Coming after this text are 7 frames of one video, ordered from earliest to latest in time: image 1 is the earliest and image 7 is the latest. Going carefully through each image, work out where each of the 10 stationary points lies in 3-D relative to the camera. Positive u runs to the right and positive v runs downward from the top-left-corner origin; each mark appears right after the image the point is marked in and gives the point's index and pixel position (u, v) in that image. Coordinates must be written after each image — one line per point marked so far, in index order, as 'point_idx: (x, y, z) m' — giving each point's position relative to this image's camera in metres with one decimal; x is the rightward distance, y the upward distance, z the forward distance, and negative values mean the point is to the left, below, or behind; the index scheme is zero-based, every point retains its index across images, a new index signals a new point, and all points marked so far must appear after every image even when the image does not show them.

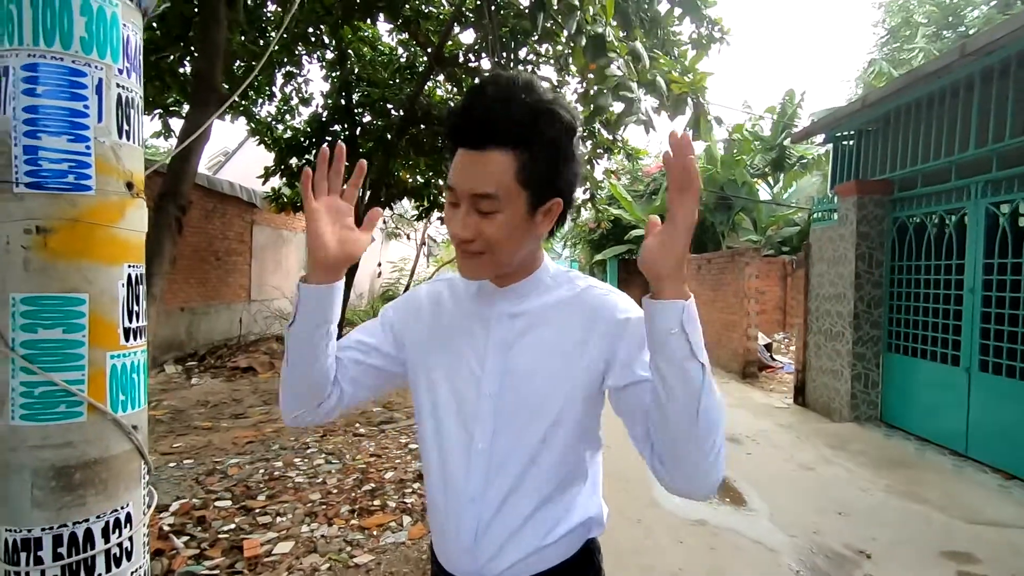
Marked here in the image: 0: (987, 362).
0: (+3.6, -0.6, +4.2) m
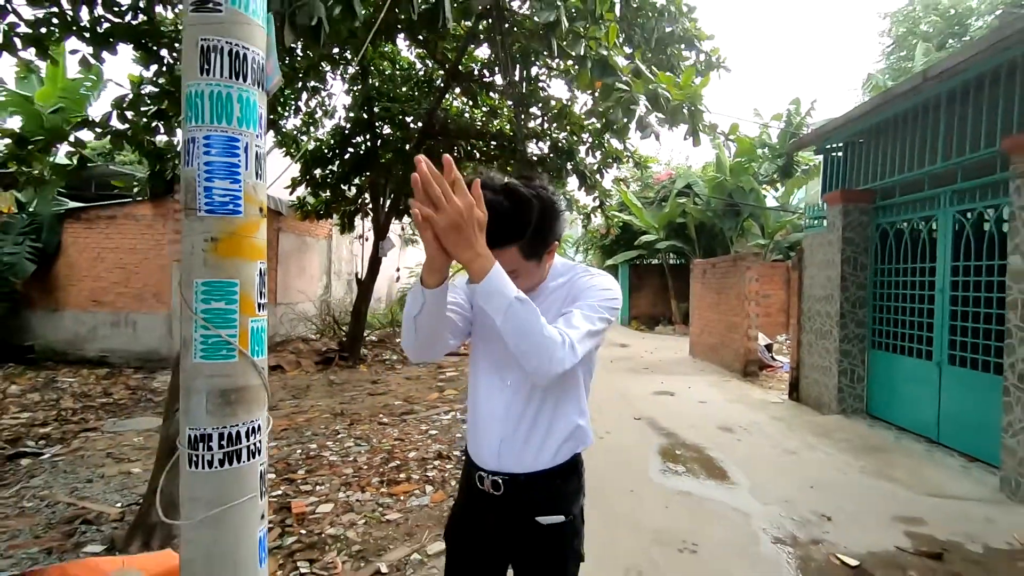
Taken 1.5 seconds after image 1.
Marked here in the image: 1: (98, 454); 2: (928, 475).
0: (+3.7, -0.6, +4.6) m
1: (-4.0, -1.6, +5.2) m
2: (+3.1, -1.4, +4.1) m
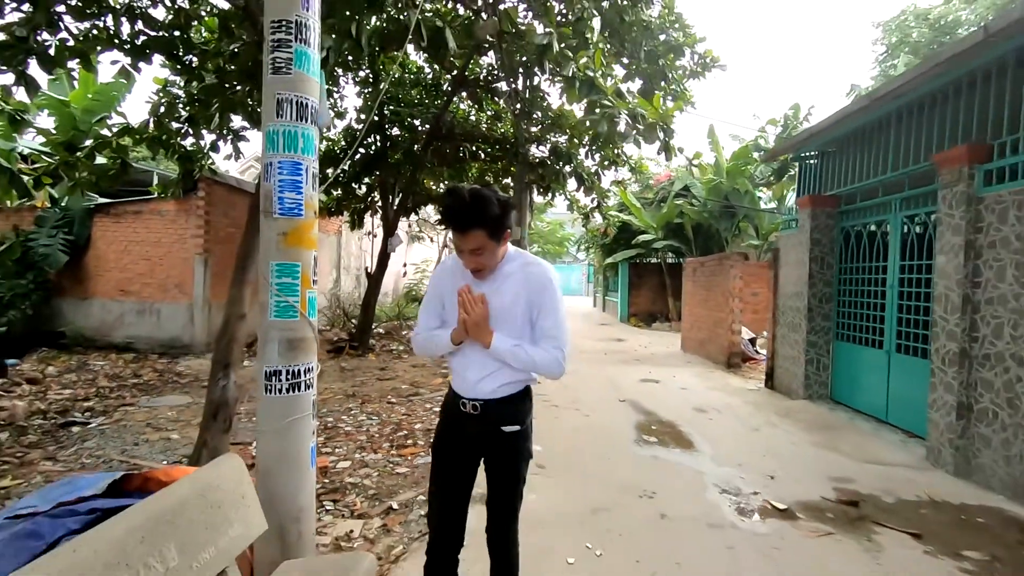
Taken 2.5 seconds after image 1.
0: (+3.7, -0.5, +5.1) m
1: (-4.0, -1.5, +5.9) m
2: (+3.0, -1.4, +4.6) m
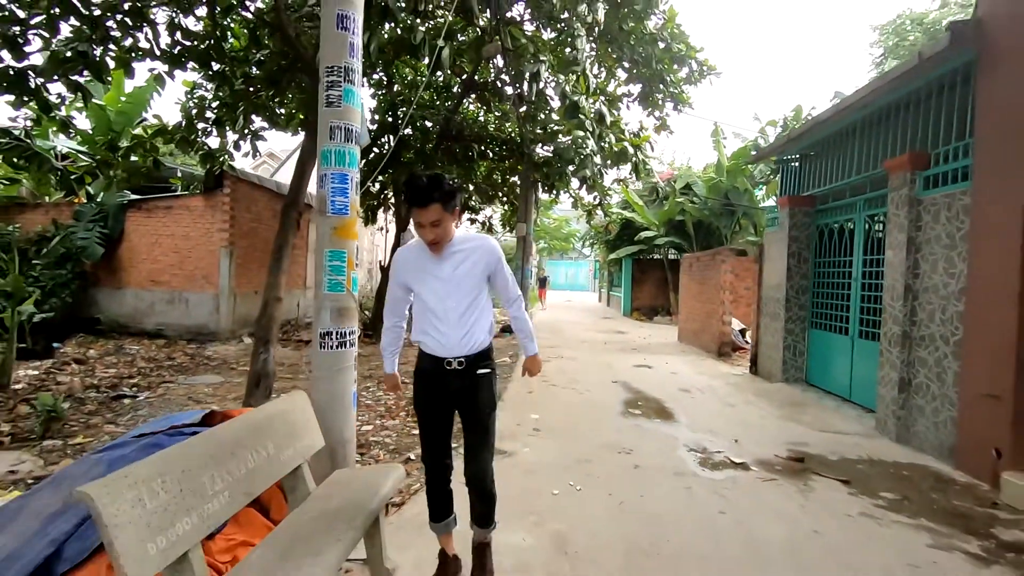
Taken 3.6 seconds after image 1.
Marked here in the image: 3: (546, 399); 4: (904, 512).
0: (+3.7, -0.4, +5.7) m
1: (-4.0, -1.3, +6.6) m
2: (+3.0, -1.3, +5.2) m
3: (+0.4, -1.2, +5.9) m
4: (+2.3, -1.3, +3.3) m
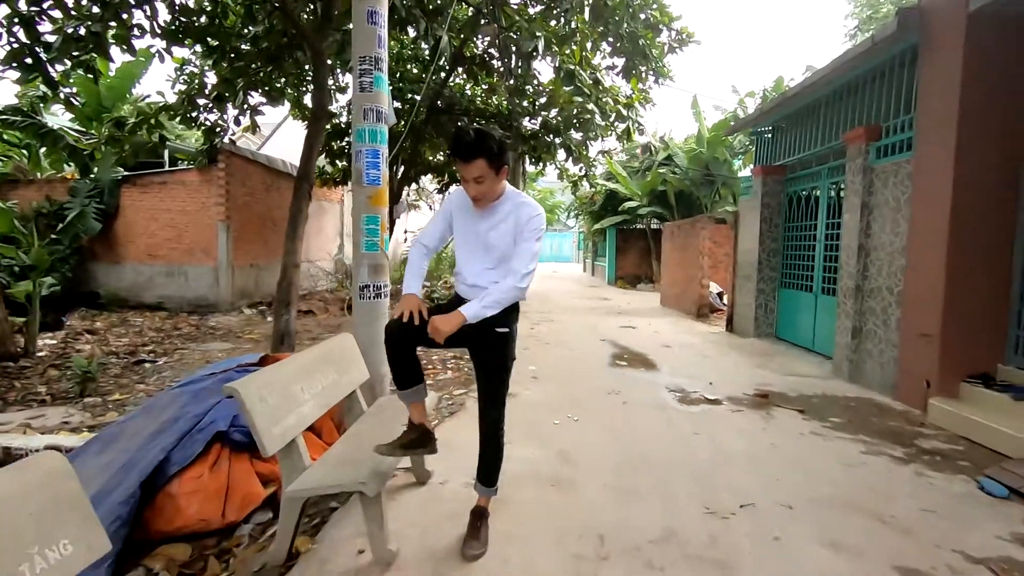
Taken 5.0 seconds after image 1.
0: (+3.7, 0.0, +6.4) m
1: (-4.0, -0.9, +7.0) m
2: (+3.0, -0.8, +5.9) m
3: (+0.4, -0.8, +6.5) m
4: (+2.4, -1.0, +3.9) m
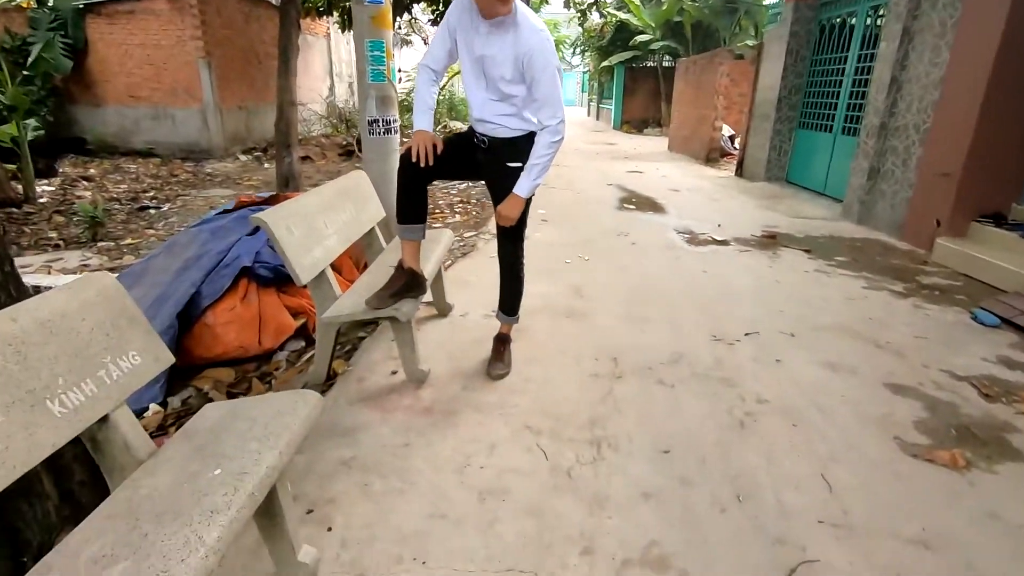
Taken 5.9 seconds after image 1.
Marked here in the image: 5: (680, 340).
0: (+3.7, +1.8, +6.1) m
1: (-4.0, +1.0, +7.0) m
2: (+3.1, +0.9, +5.9) m
3: (+0.4, +1.1, +6.4) m
4: (+2.5, +0.1, +4.0) m
5: (+0.9, -0.3, +2.8) m
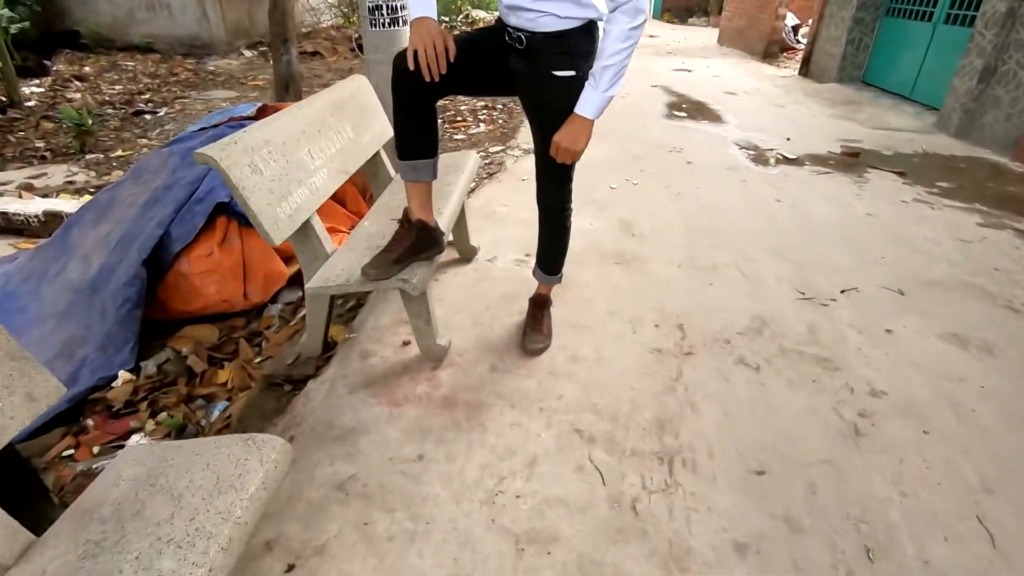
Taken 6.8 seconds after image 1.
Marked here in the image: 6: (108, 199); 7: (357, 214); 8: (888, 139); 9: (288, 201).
0: (+4.0, +2.5, +5.0) m
1: (-3.6, +2.0, +6.3) m
2: (+3.4, +1.6, +5.0) m
3: (+0.8, +1.9, +5.6) m
4: (+2.7, +0.5, +3.3) m
5: (+1.0, 0.0, +2.2) m
6: (-1.8, +0.4, +2.4) m
7: (-0.7, +0.4, +2.6) m
8: (+3.1, +1.2, +4.4) m
9: (-0.6, +0.2, +1.5) m
